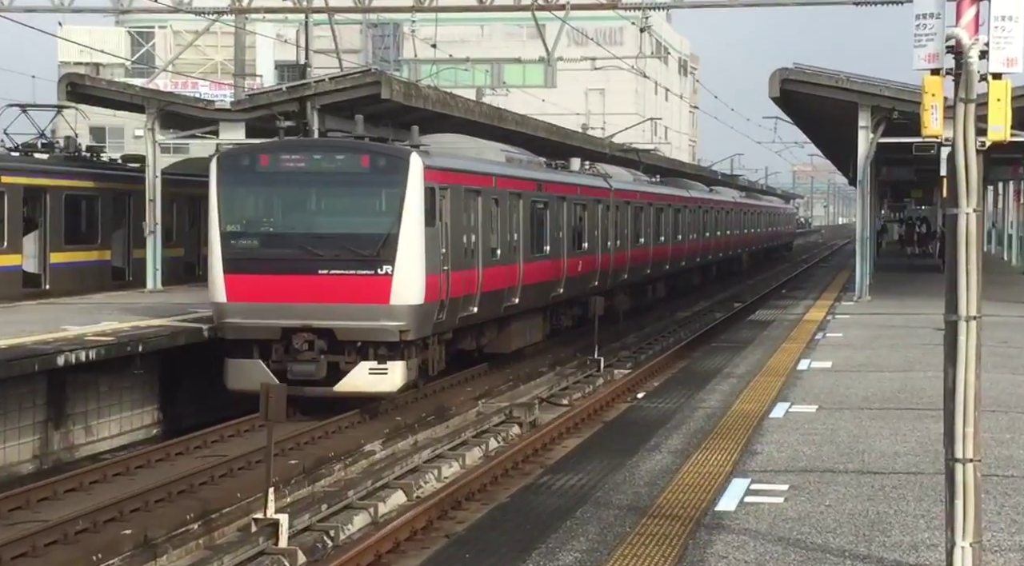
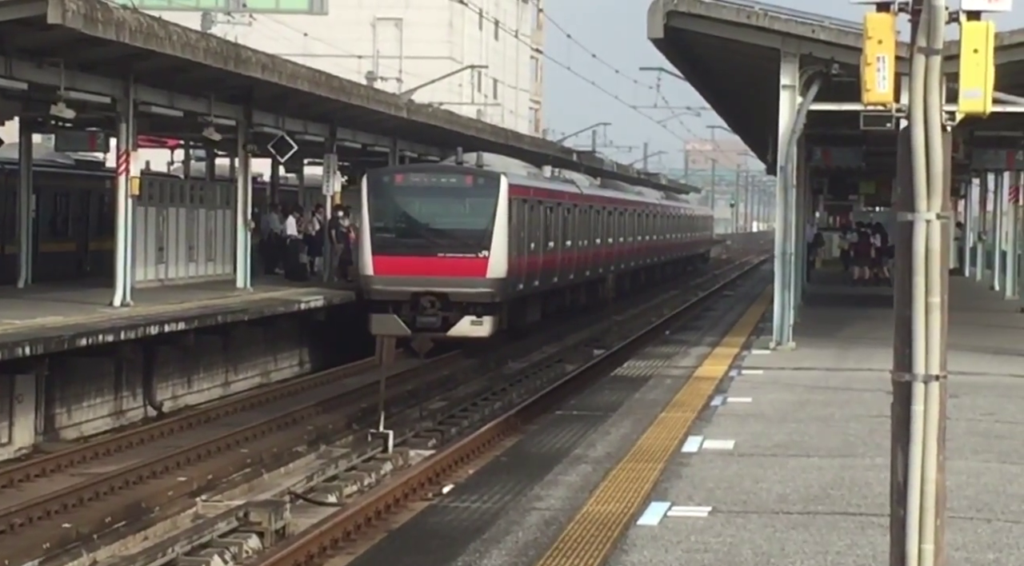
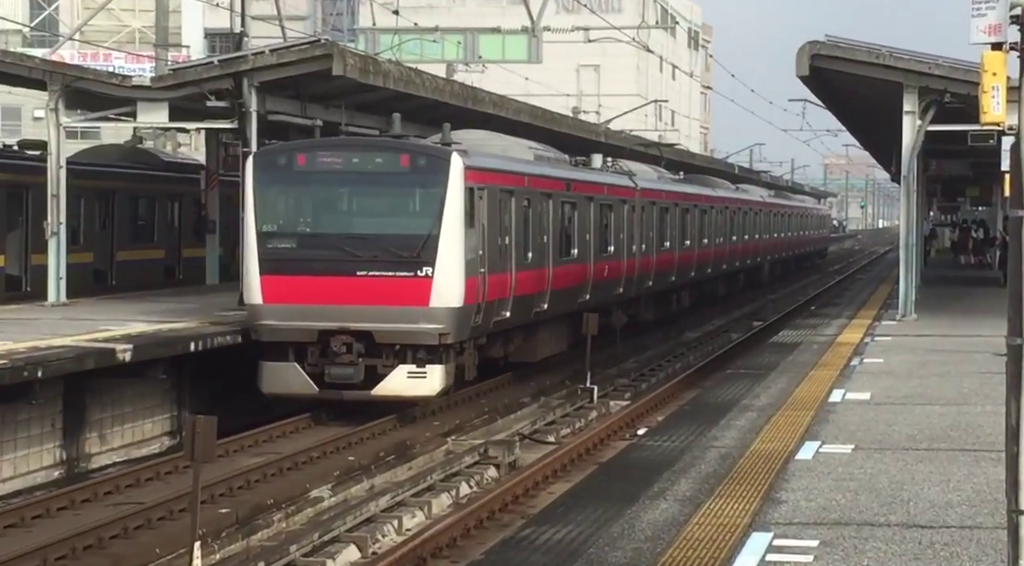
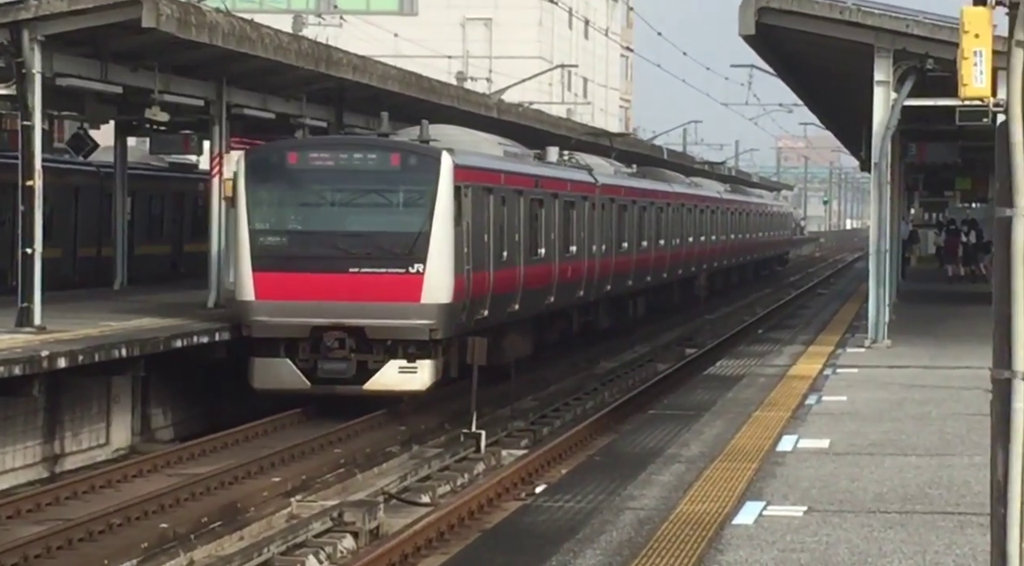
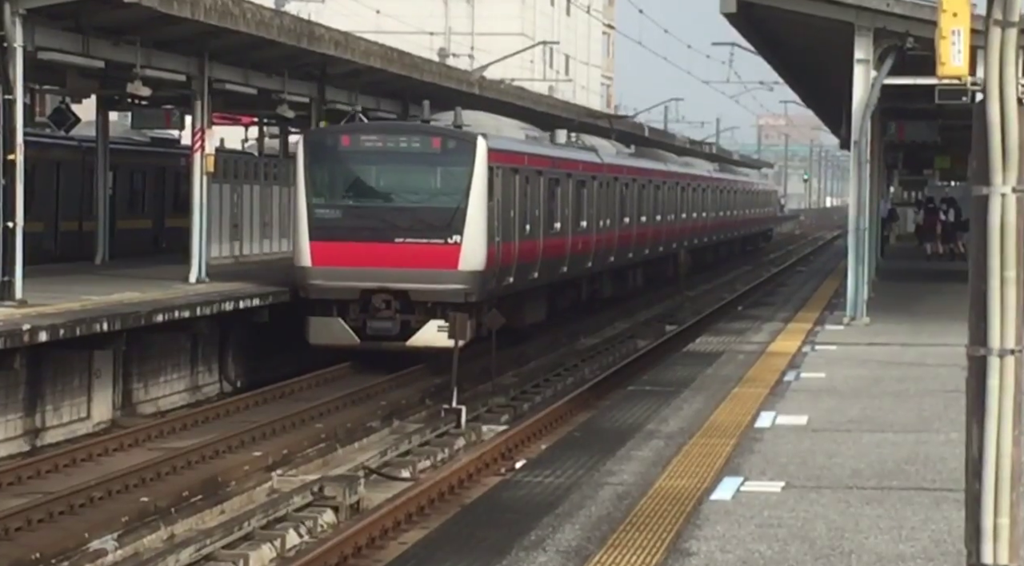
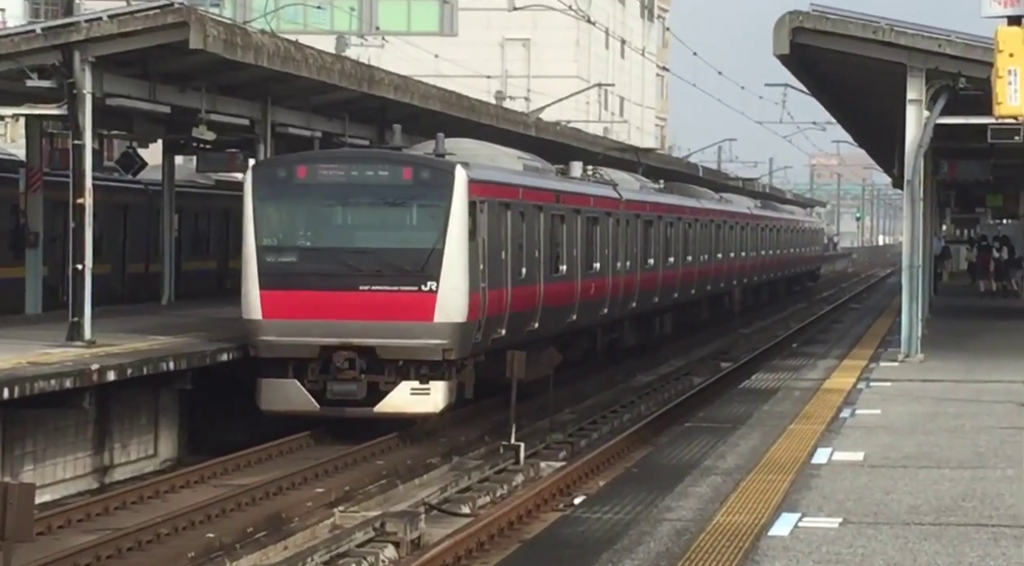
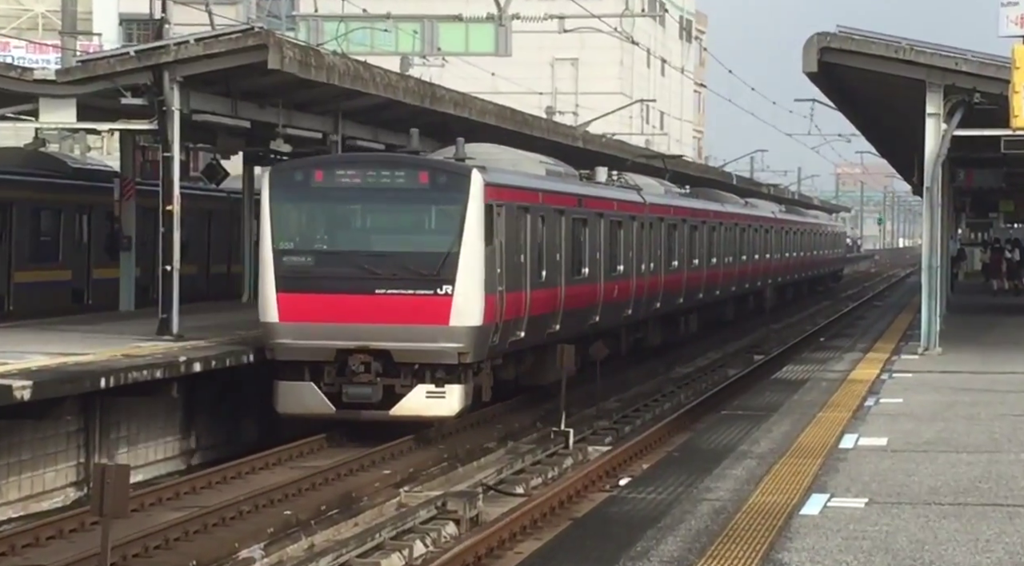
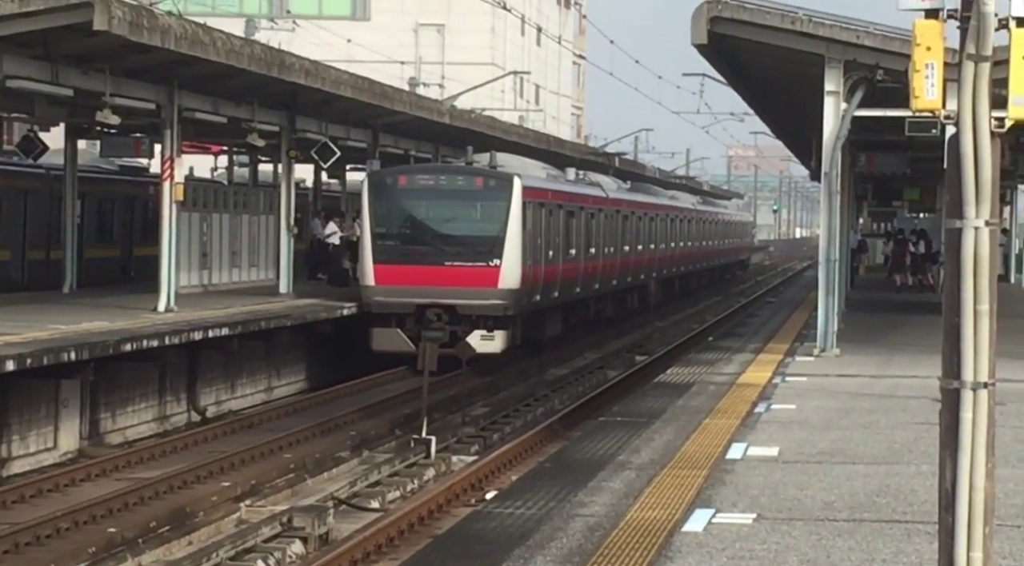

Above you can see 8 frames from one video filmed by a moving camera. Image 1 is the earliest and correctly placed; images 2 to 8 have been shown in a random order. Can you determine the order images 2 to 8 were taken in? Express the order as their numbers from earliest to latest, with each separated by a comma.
3, 7, 6, 4, 5, 8, 2
